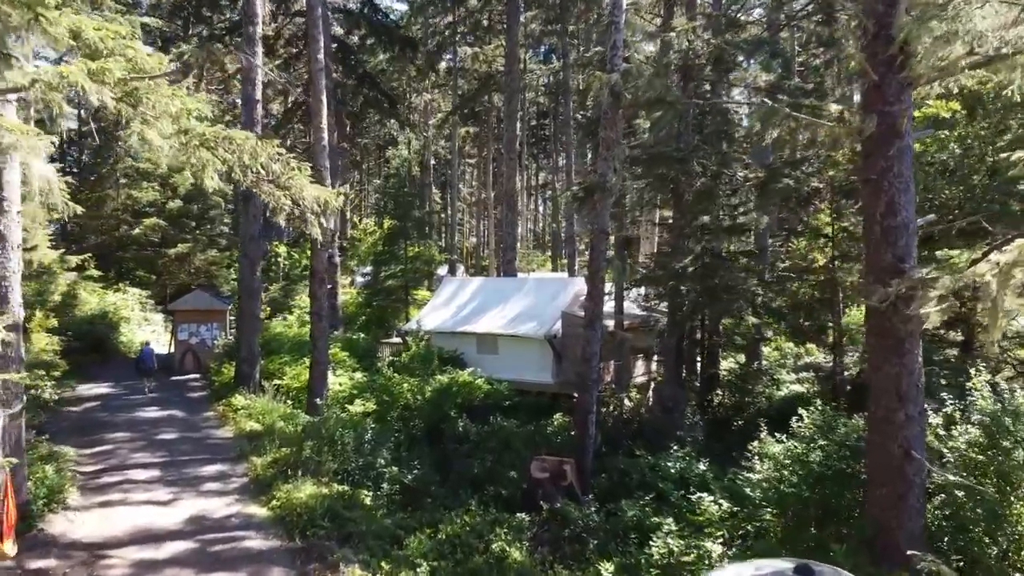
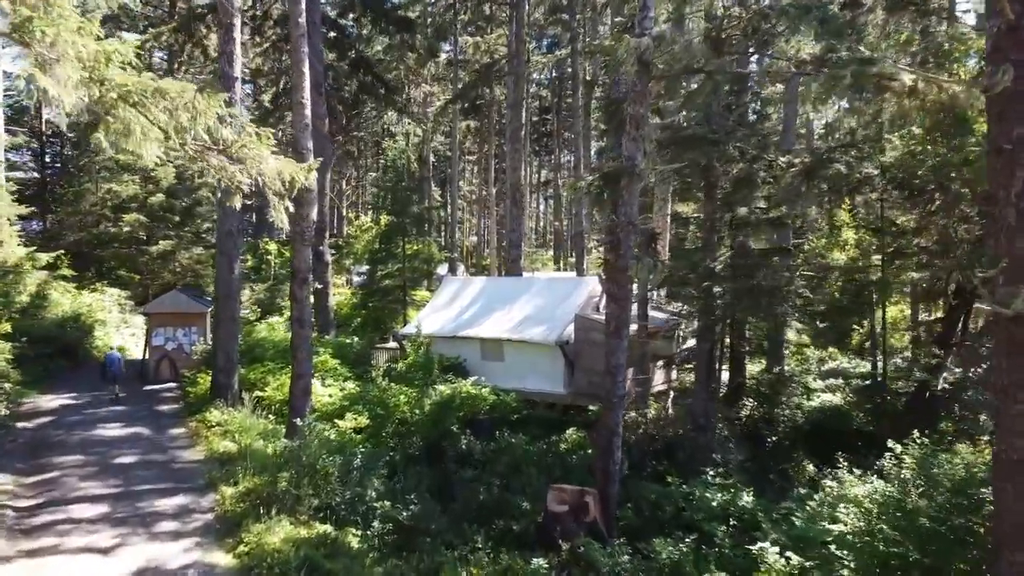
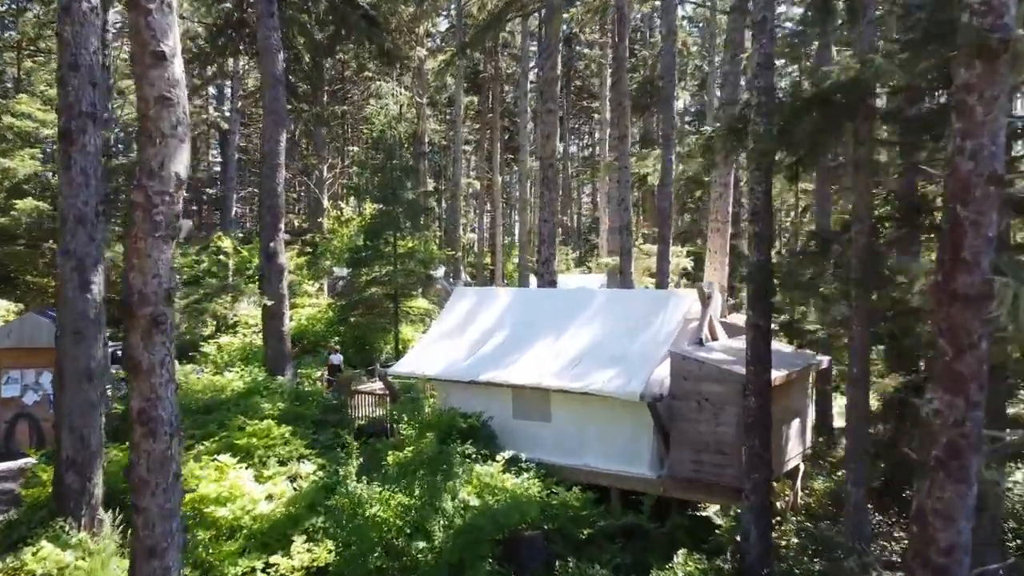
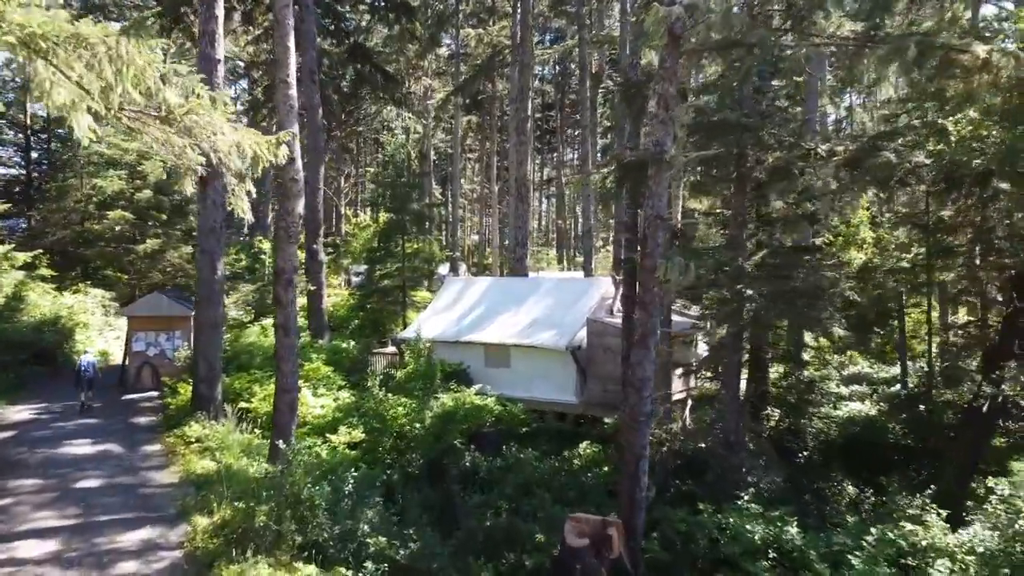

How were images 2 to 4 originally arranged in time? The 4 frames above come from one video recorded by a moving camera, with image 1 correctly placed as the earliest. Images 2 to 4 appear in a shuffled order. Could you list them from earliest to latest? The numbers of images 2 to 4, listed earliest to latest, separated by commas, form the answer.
2, 4, 3
